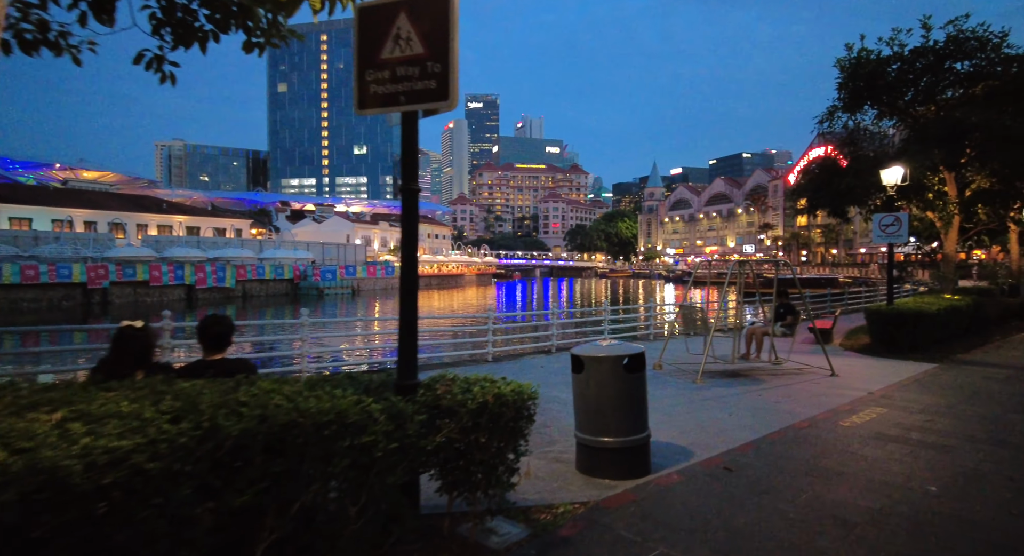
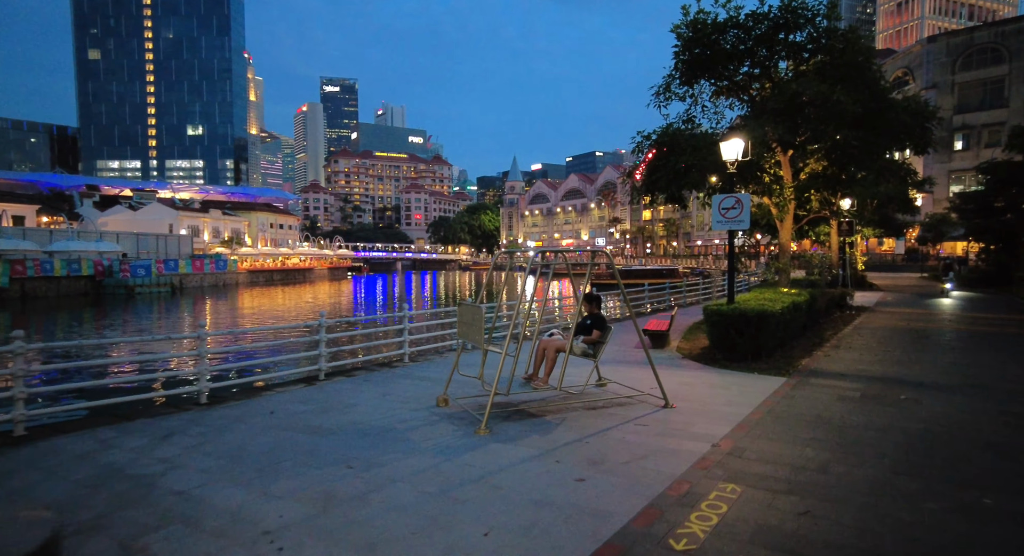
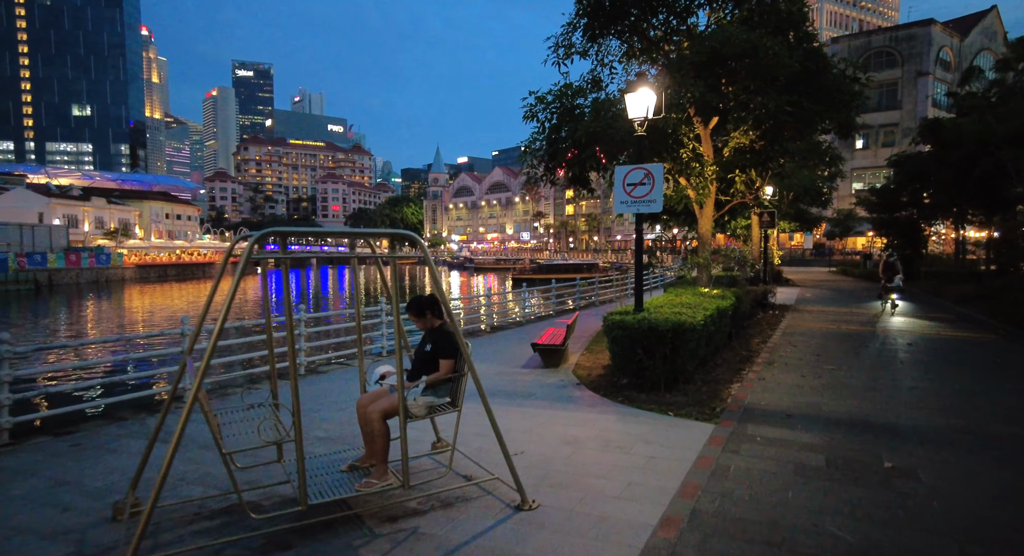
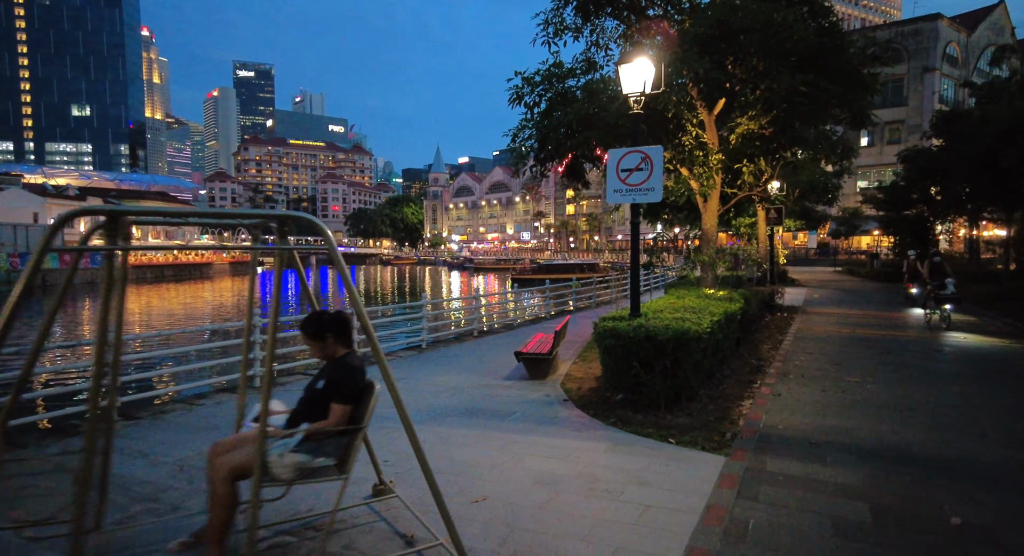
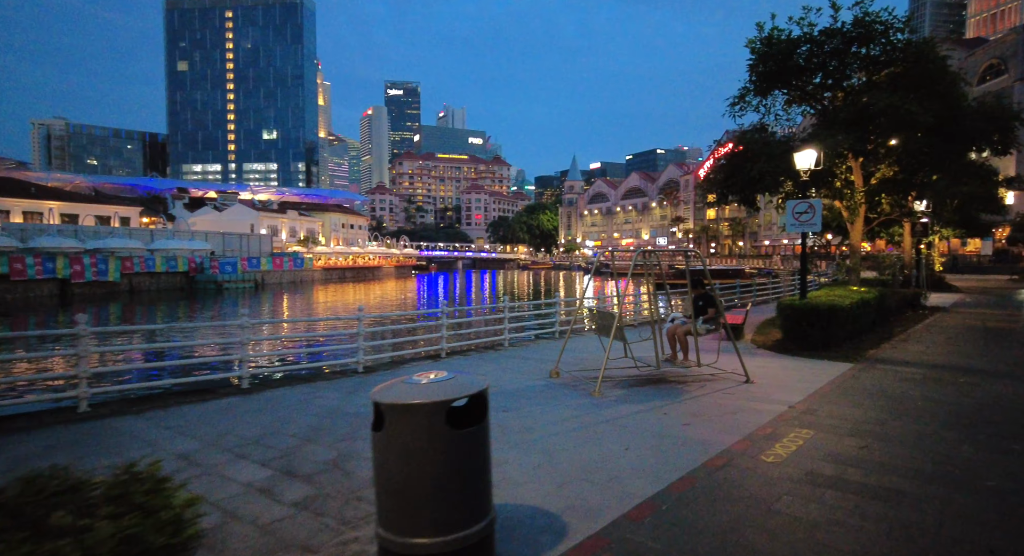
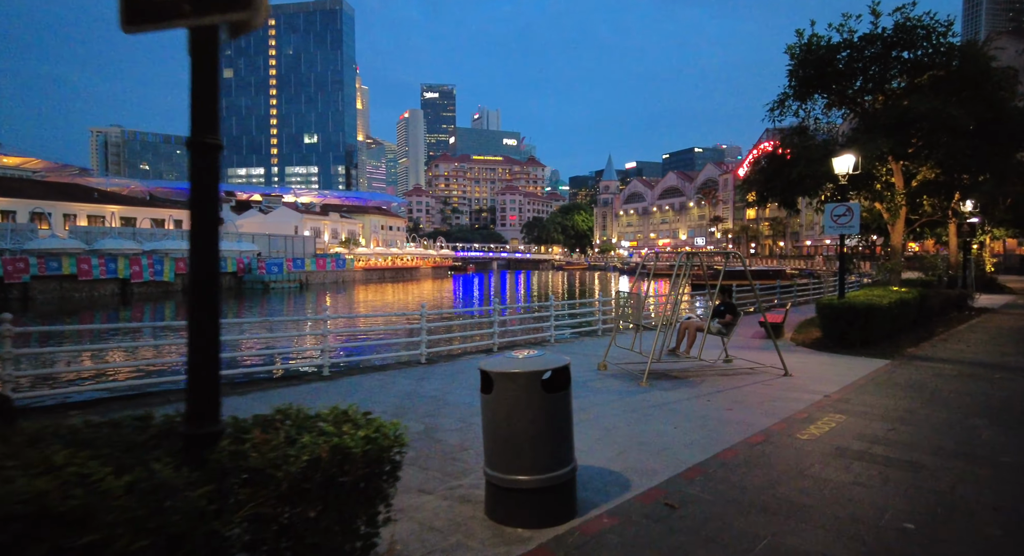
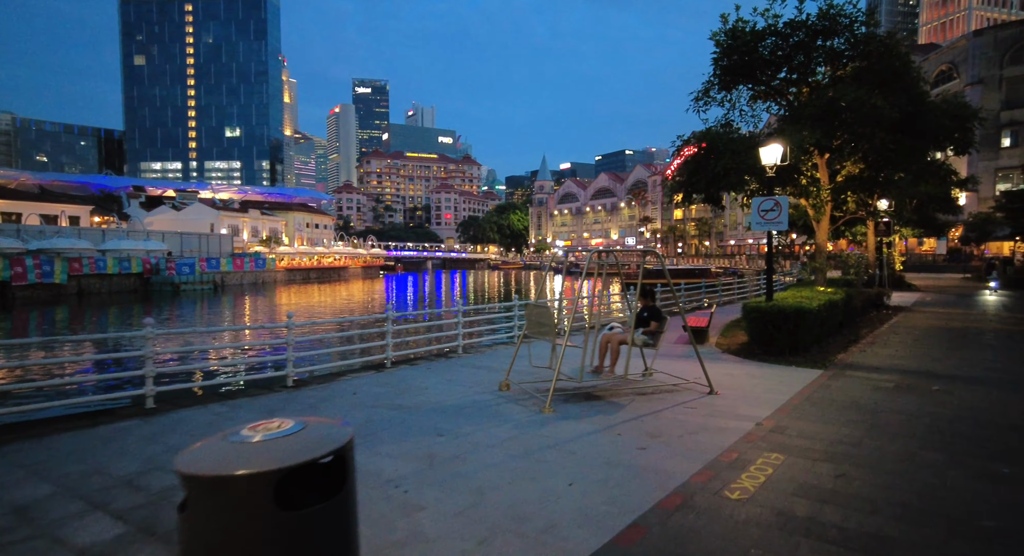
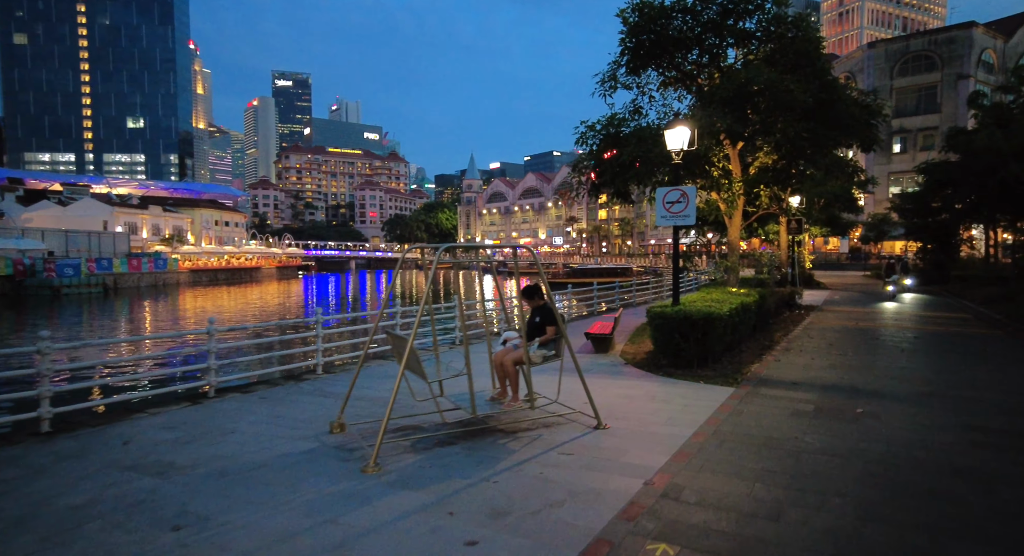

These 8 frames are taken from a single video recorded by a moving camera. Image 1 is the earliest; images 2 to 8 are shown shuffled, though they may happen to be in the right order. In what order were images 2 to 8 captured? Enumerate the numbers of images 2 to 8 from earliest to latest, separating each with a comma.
6, 5, 7, 2, 8, 3, 4
